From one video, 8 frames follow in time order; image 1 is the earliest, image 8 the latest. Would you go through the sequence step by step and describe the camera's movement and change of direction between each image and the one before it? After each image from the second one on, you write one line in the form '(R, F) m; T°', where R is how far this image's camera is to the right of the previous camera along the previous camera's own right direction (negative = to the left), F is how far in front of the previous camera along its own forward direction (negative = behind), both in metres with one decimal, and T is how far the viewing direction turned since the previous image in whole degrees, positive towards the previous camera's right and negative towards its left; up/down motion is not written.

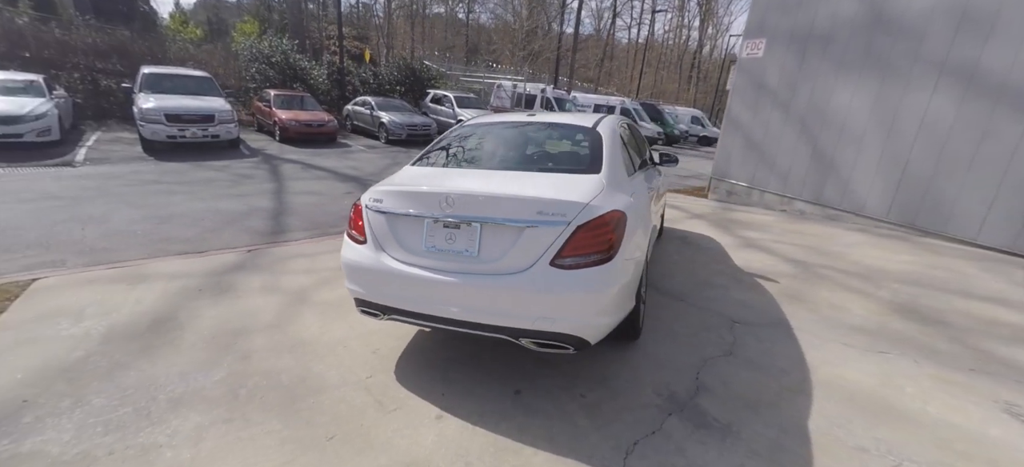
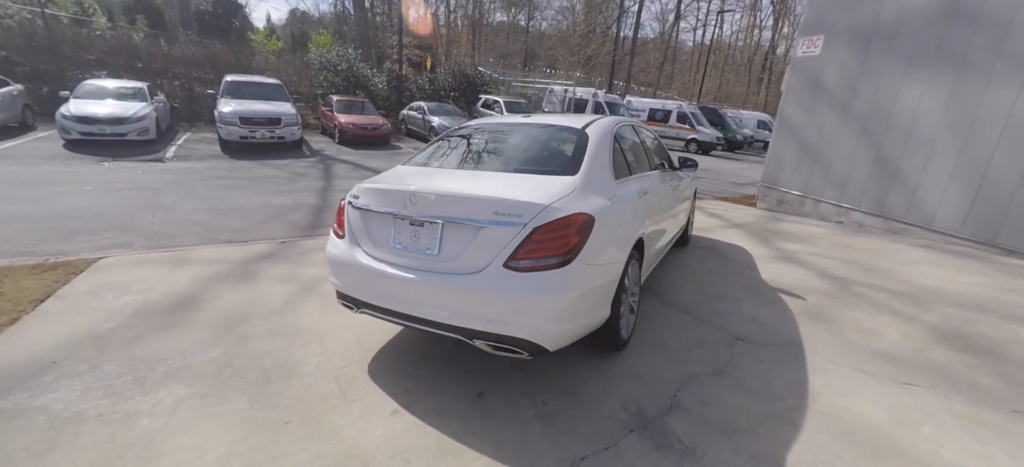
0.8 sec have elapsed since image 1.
(+0.5, +0.1) m; -8°
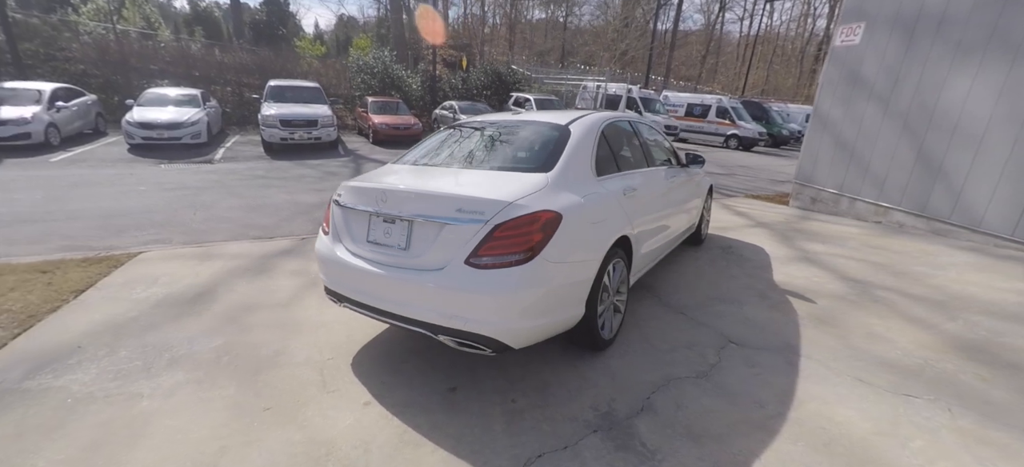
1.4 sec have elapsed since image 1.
(+0.4, 0.0) m; -5°
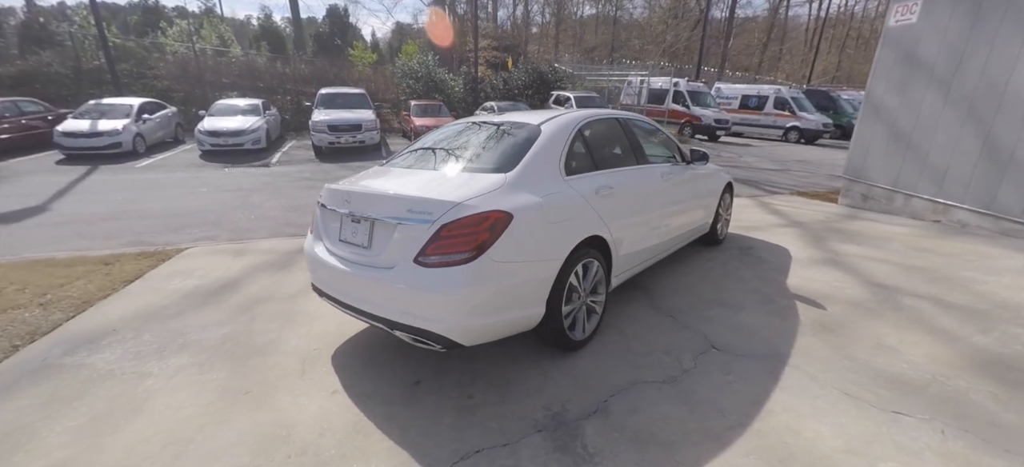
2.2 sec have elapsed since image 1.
(+0.6, 0.0) m; -7°
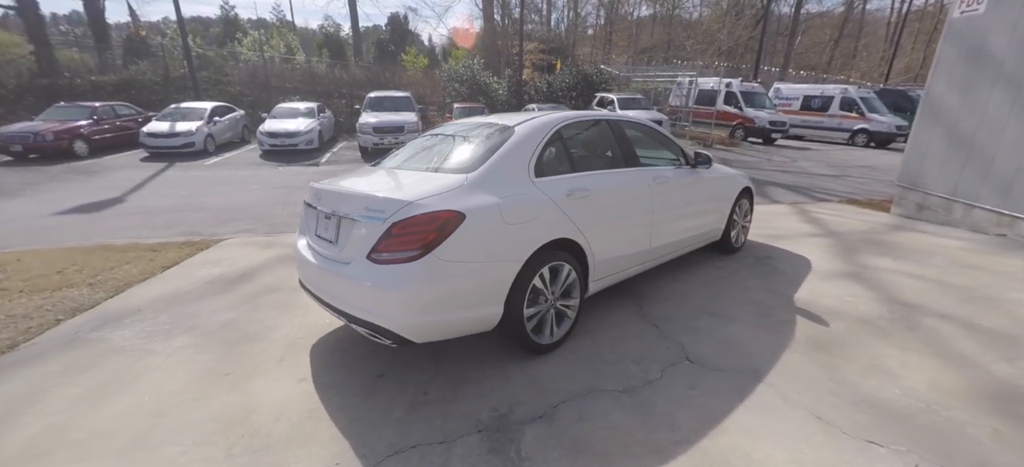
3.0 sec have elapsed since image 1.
(+0.5, 0.0) m; -7°
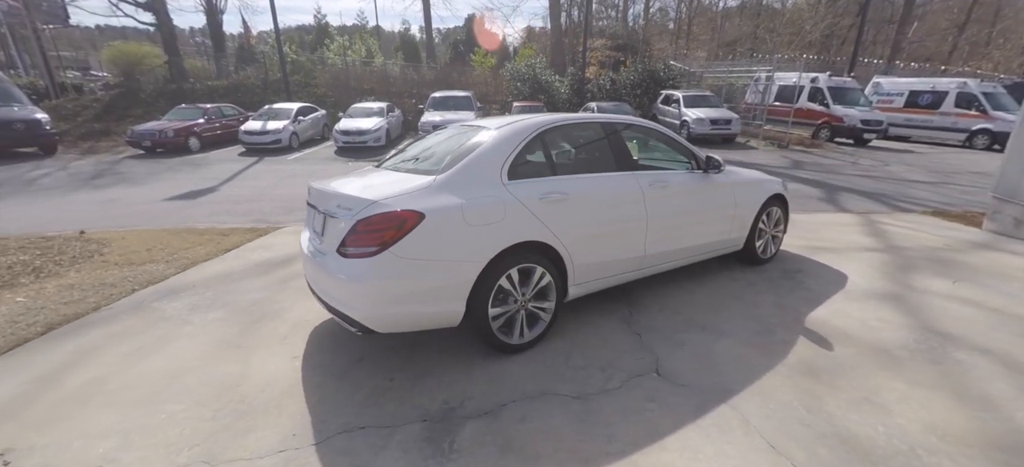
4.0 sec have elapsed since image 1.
(+0.6, 0.0) m; -10°
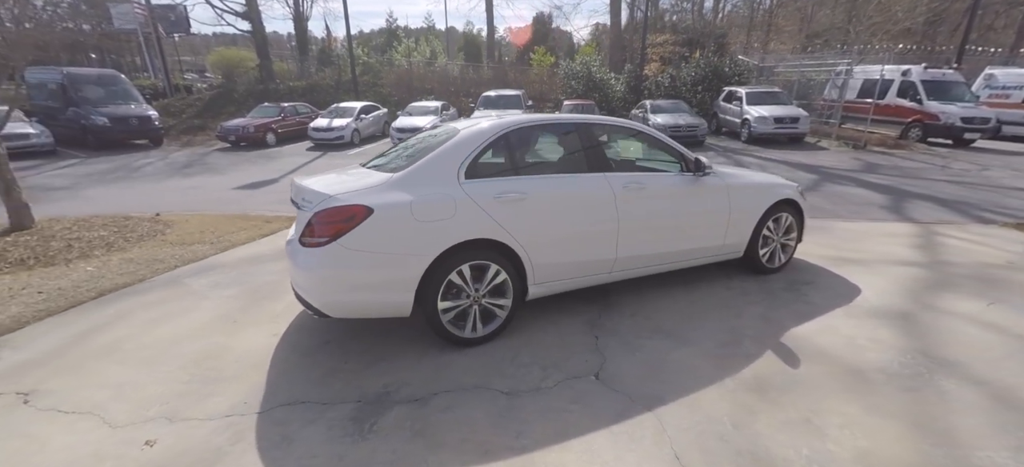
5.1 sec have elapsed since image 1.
(+0.7, 0.0) m; -9°
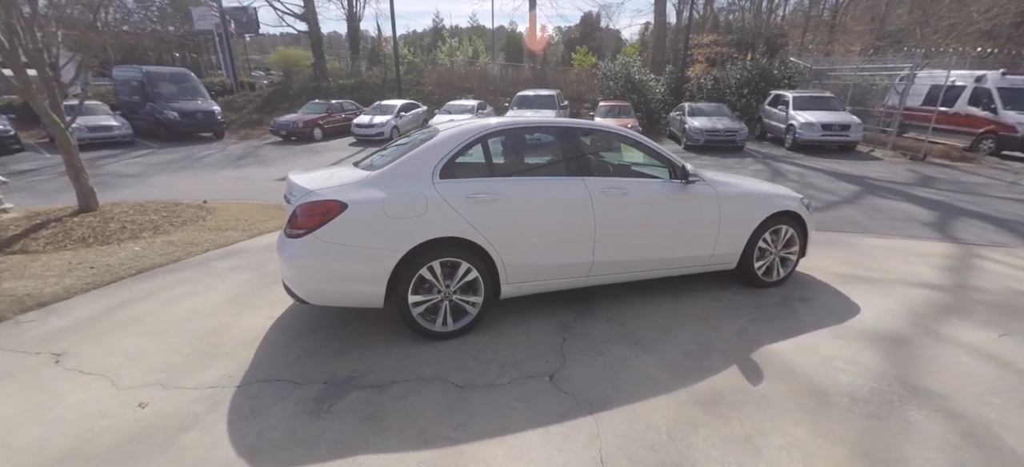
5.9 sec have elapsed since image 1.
(+0.5, -0.1) m; -6°
